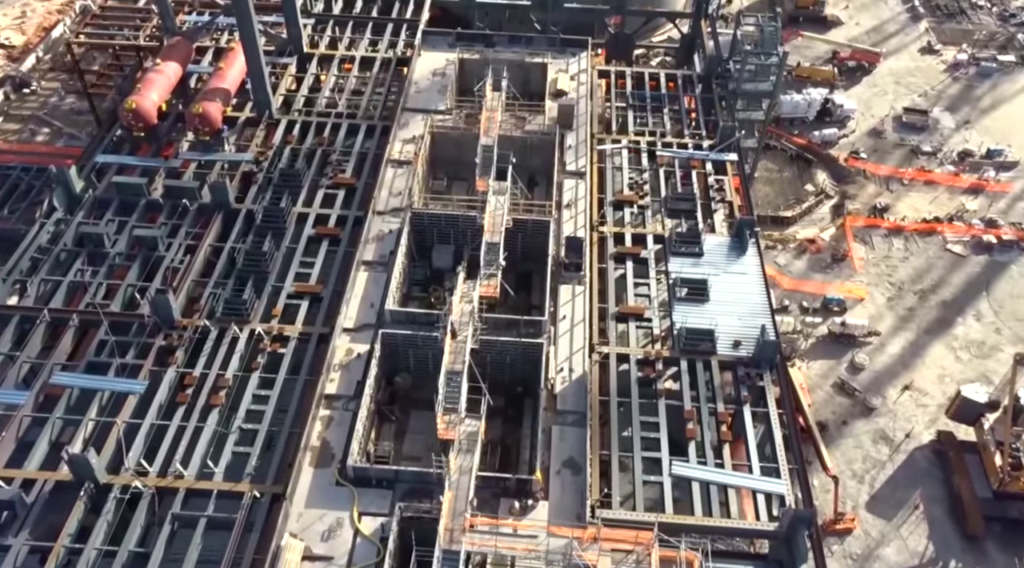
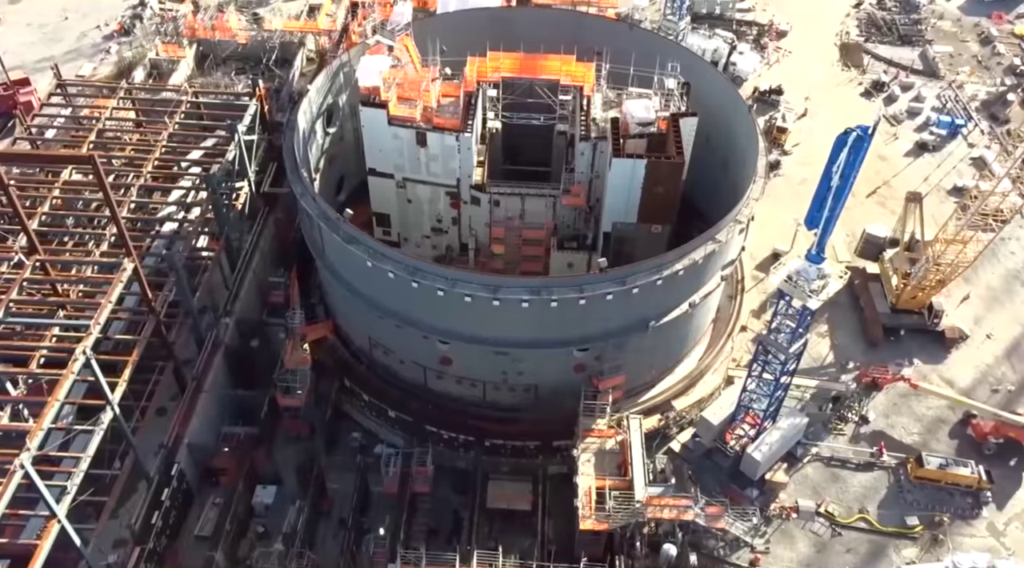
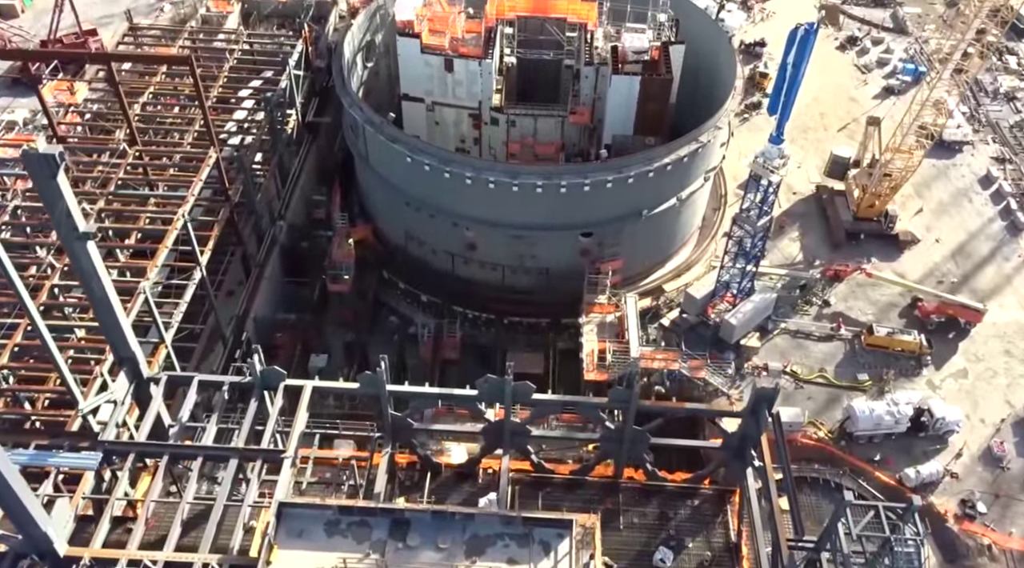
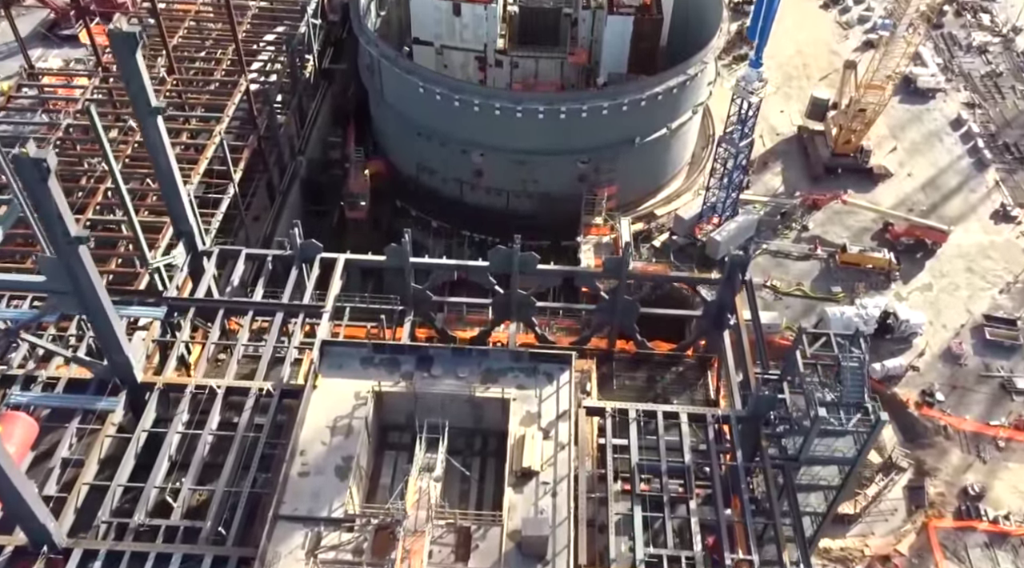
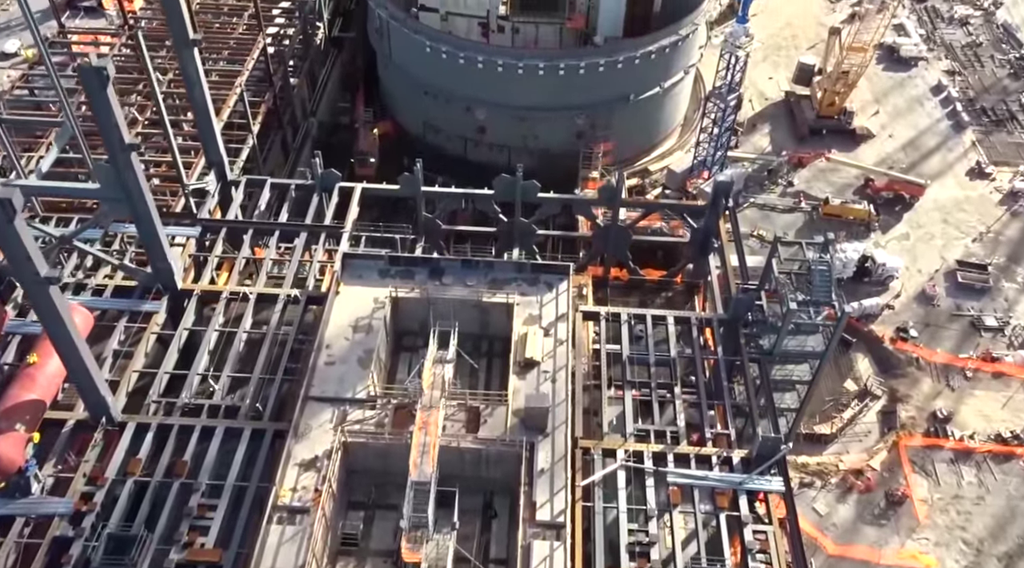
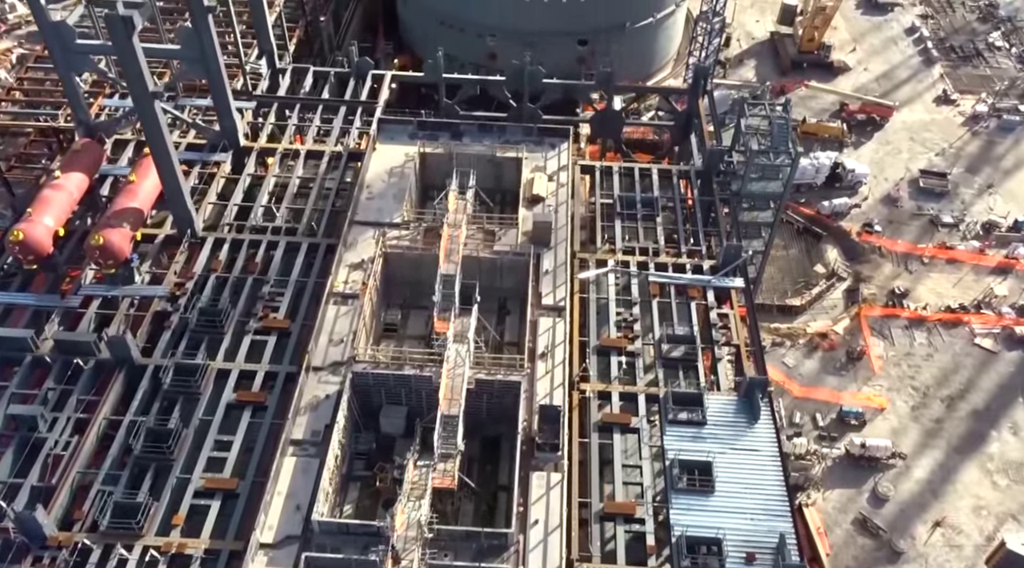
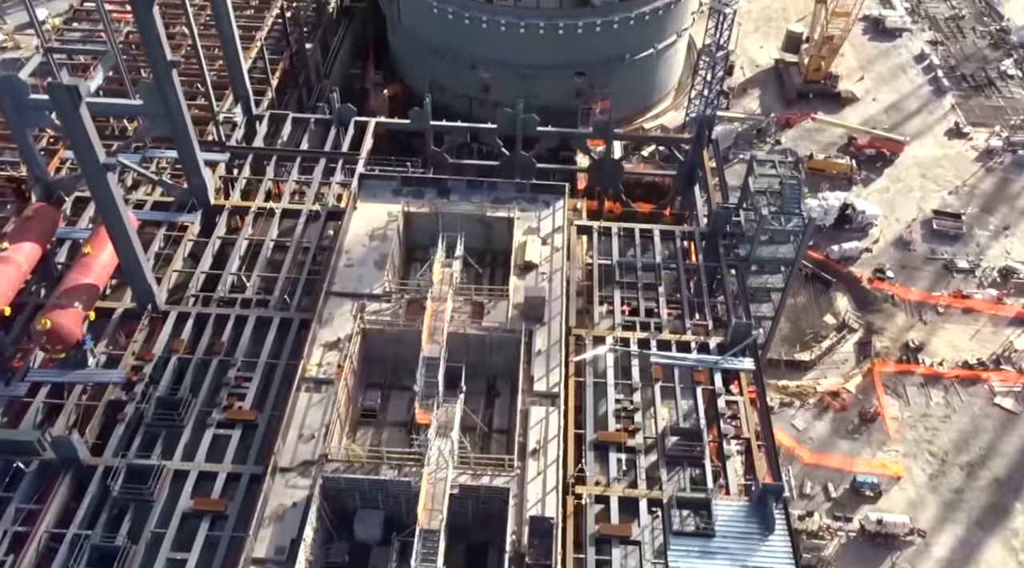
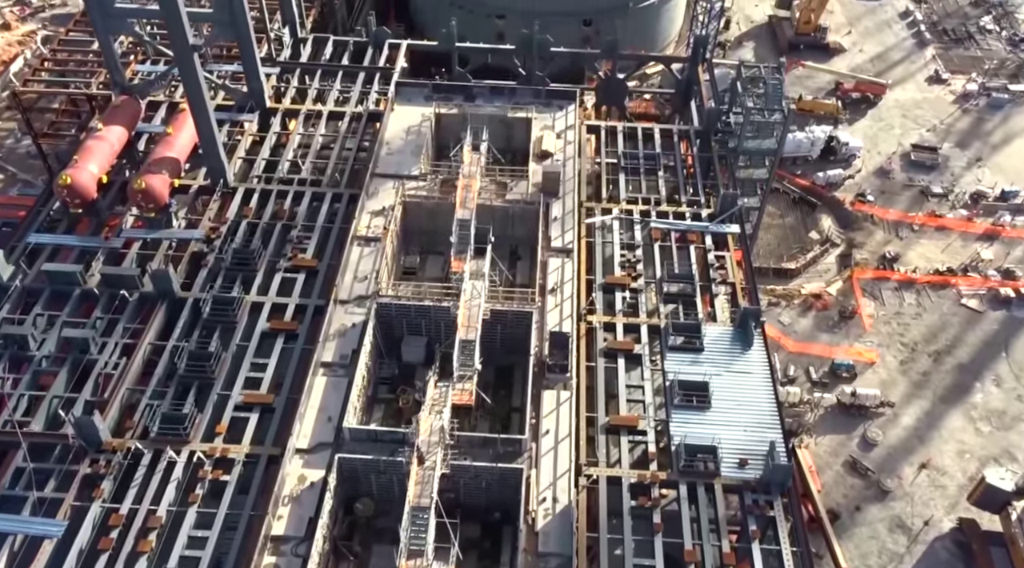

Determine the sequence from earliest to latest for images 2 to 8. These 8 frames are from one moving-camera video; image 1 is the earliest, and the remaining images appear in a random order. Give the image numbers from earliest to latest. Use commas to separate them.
8, 6, 7, 5, 4, 3, 2
